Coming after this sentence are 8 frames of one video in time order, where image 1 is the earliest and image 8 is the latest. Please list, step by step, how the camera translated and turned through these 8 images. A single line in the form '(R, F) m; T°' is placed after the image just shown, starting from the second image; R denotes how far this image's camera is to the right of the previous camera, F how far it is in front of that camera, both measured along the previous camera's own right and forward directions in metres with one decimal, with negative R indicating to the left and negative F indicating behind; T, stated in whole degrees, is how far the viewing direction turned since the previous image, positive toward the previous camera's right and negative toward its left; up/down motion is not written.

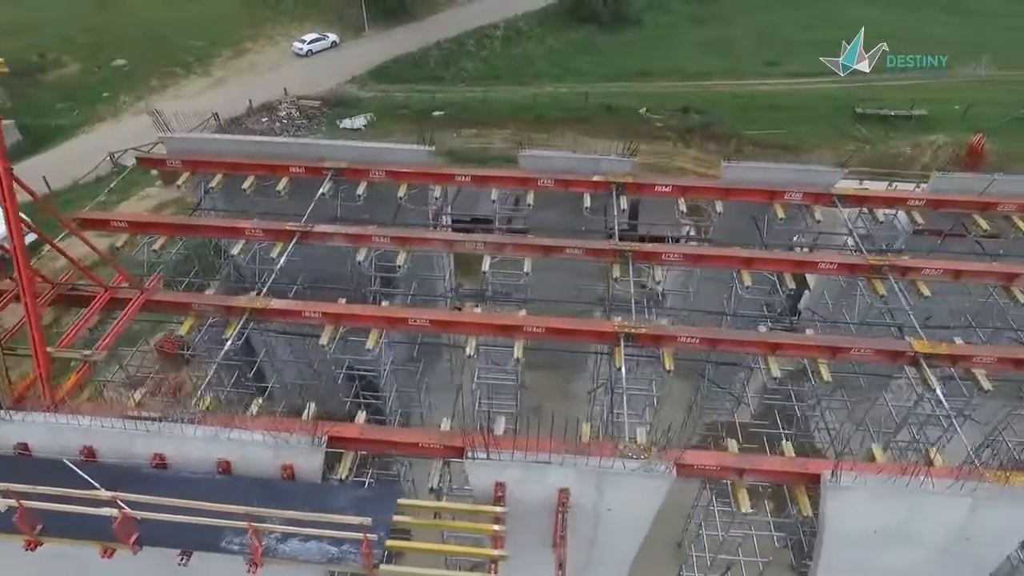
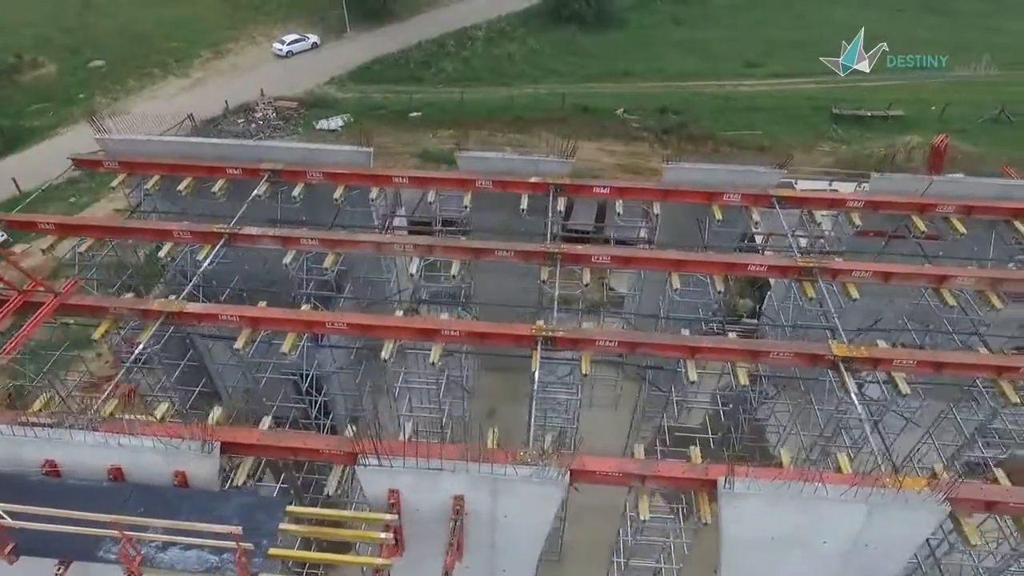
(+1.4, +0.1) m; 0°
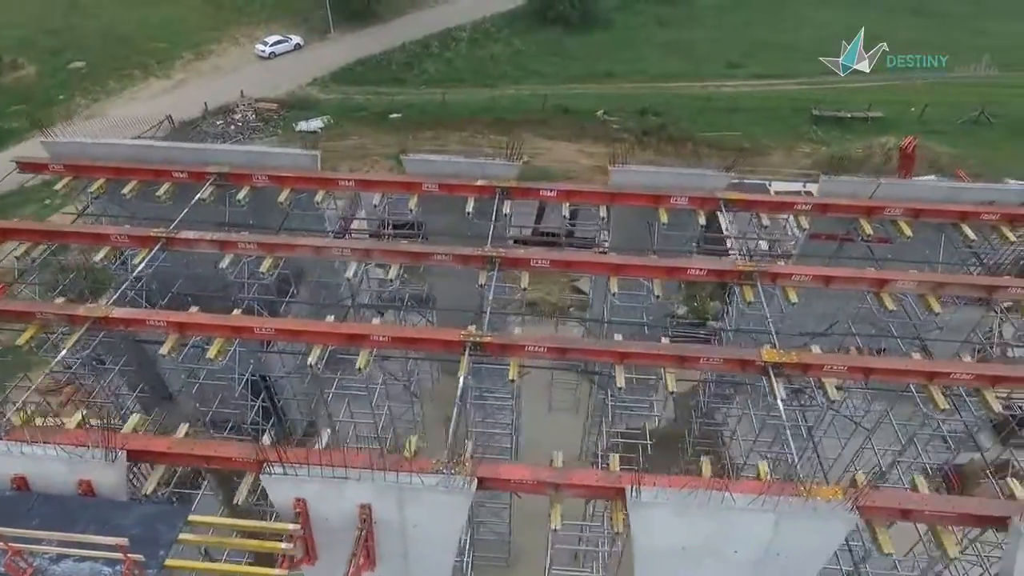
(+1.2, +0.1) m; 0°
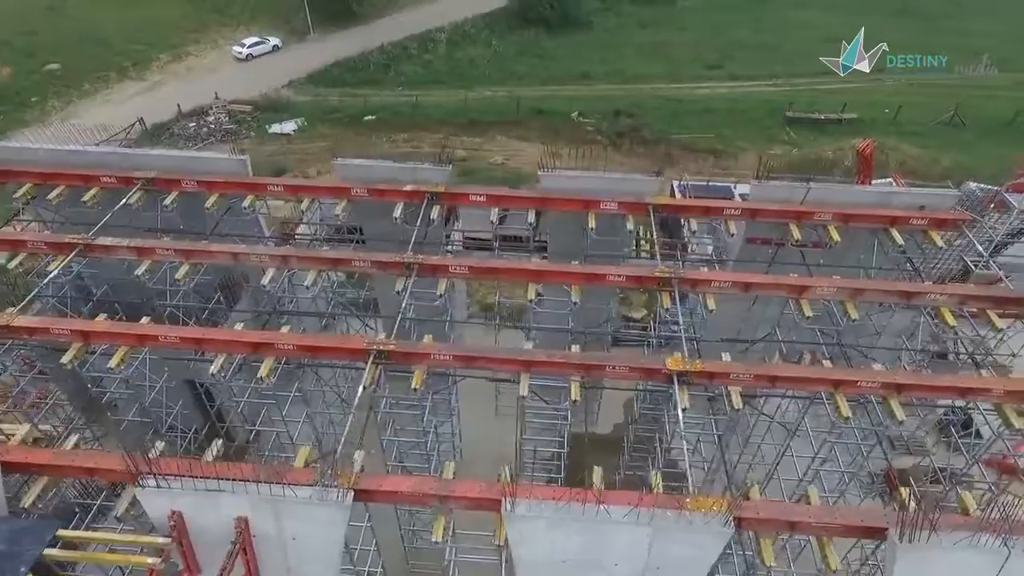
(+1.6, +0.1) m; 0°
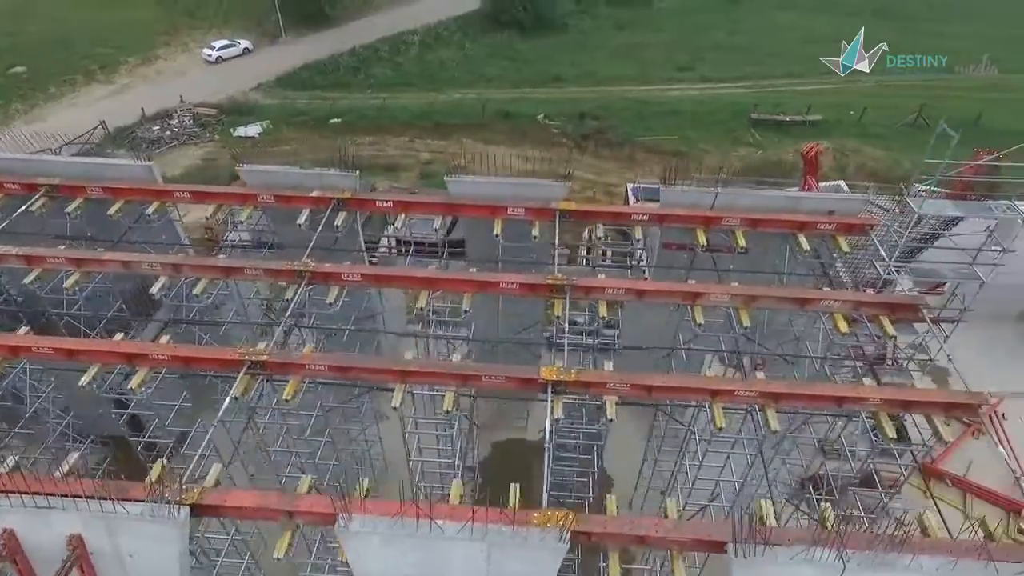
(+2.0, +0.1) m; 0°
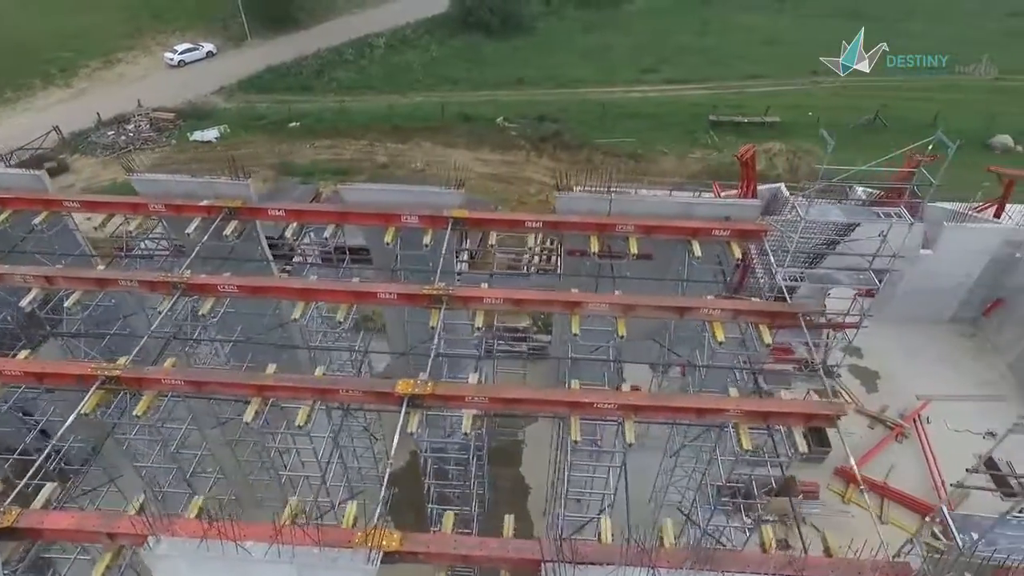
(+2.2, +0.2) m; +1°
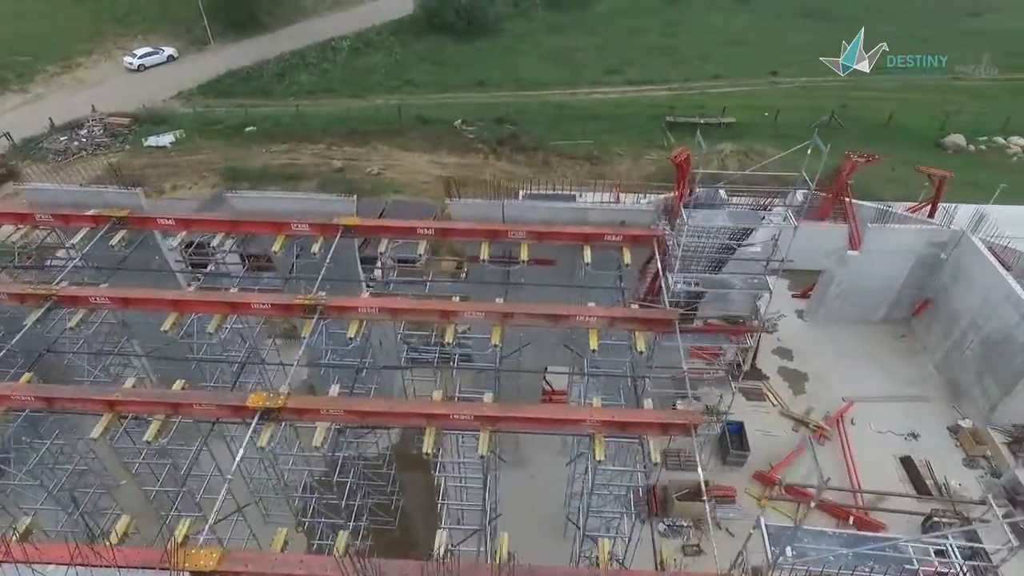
(+2.2, +0.1) m; +1°
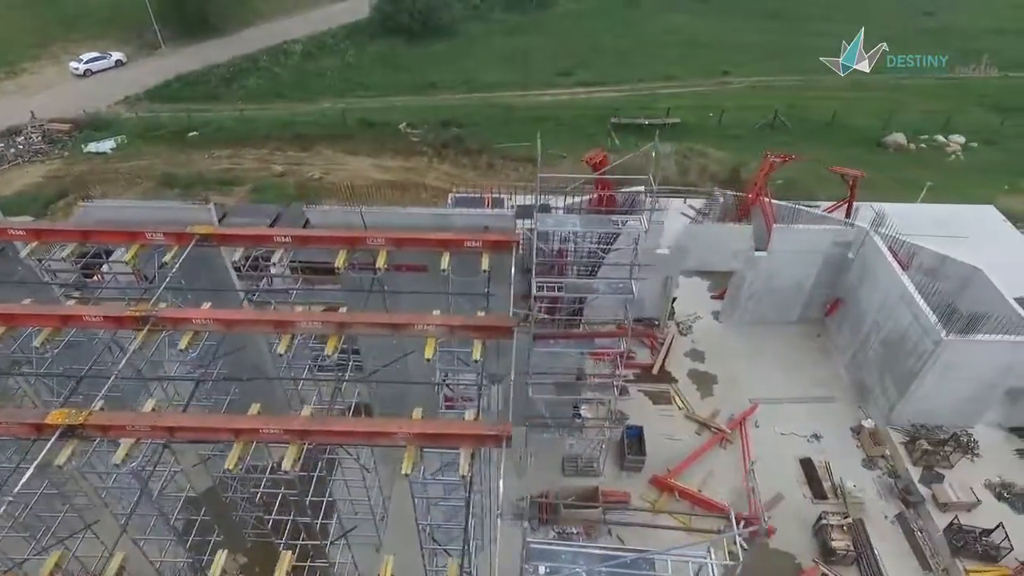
(+2.8, +0.2) m; +1°
